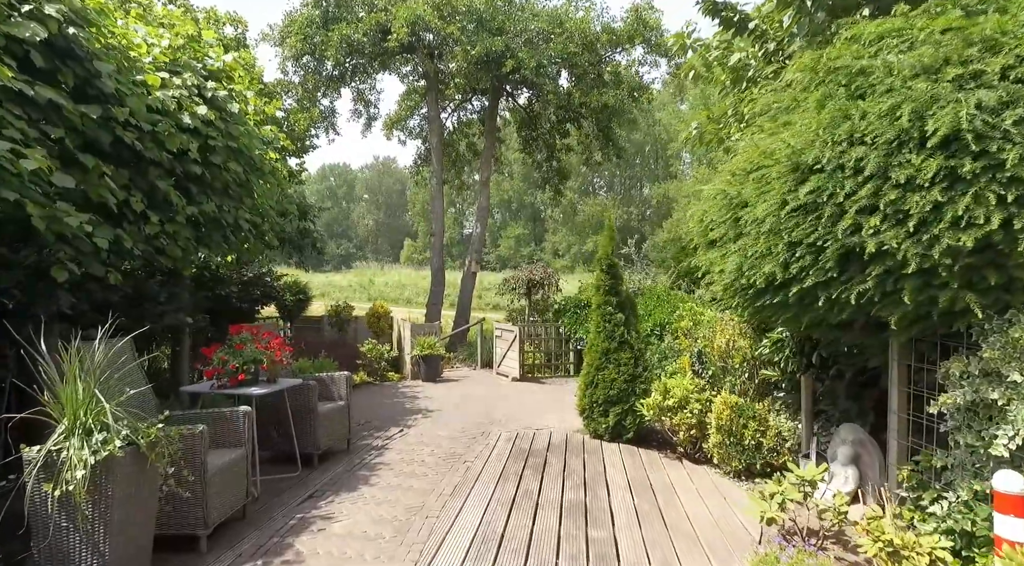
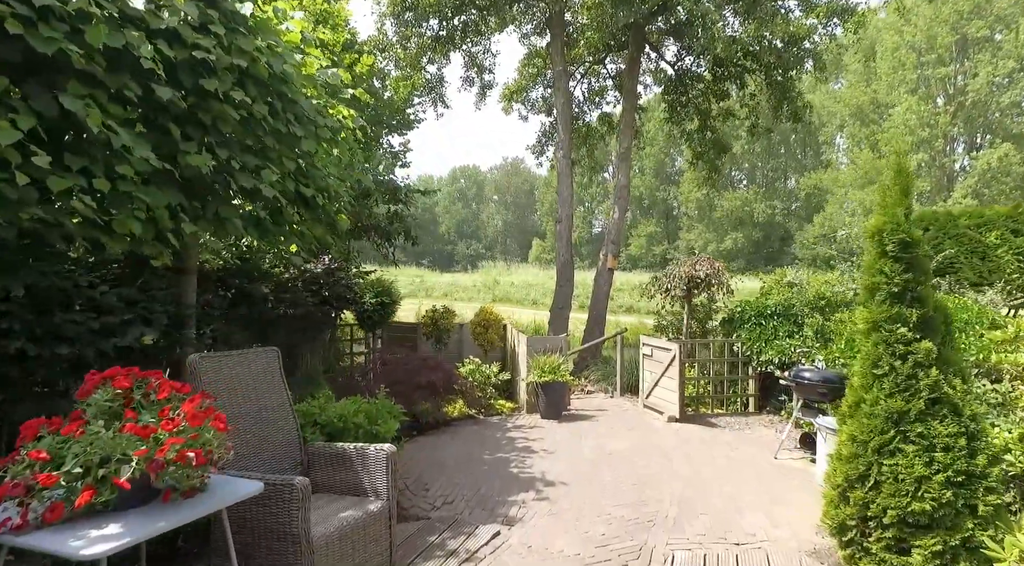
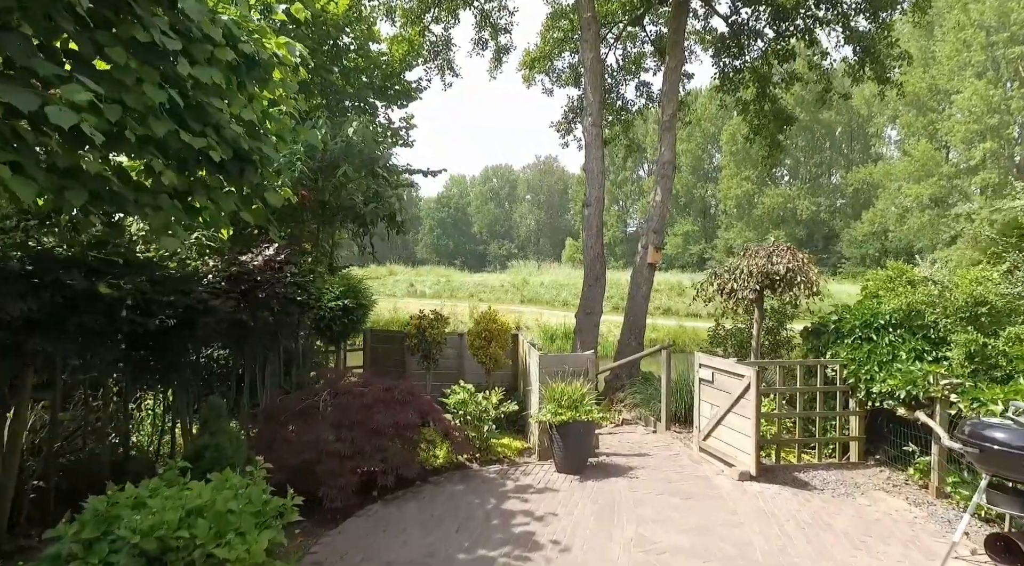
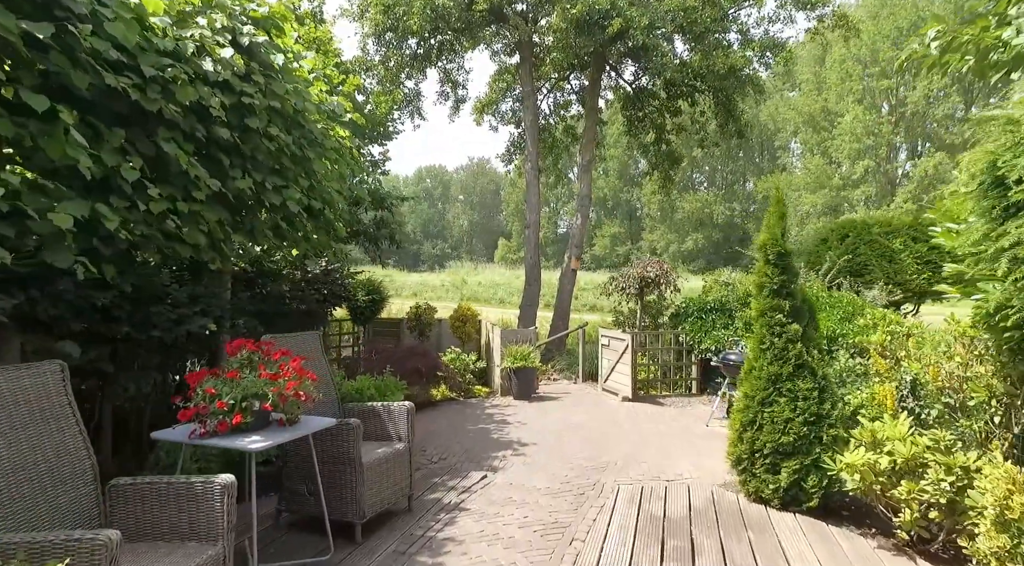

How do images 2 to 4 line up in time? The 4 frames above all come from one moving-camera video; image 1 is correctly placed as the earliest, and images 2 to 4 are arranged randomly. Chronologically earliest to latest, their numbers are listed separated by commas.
4, 2, 3
